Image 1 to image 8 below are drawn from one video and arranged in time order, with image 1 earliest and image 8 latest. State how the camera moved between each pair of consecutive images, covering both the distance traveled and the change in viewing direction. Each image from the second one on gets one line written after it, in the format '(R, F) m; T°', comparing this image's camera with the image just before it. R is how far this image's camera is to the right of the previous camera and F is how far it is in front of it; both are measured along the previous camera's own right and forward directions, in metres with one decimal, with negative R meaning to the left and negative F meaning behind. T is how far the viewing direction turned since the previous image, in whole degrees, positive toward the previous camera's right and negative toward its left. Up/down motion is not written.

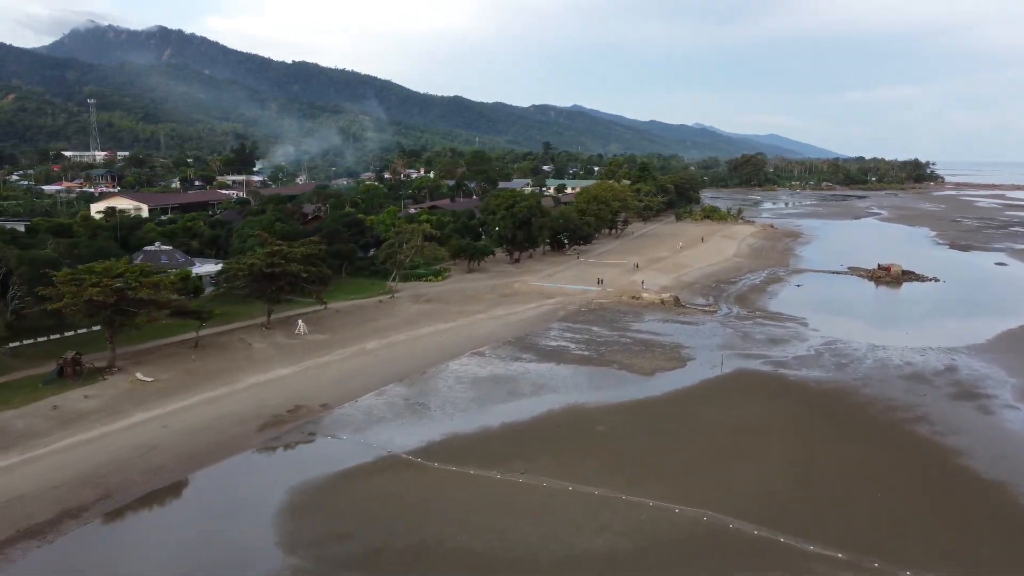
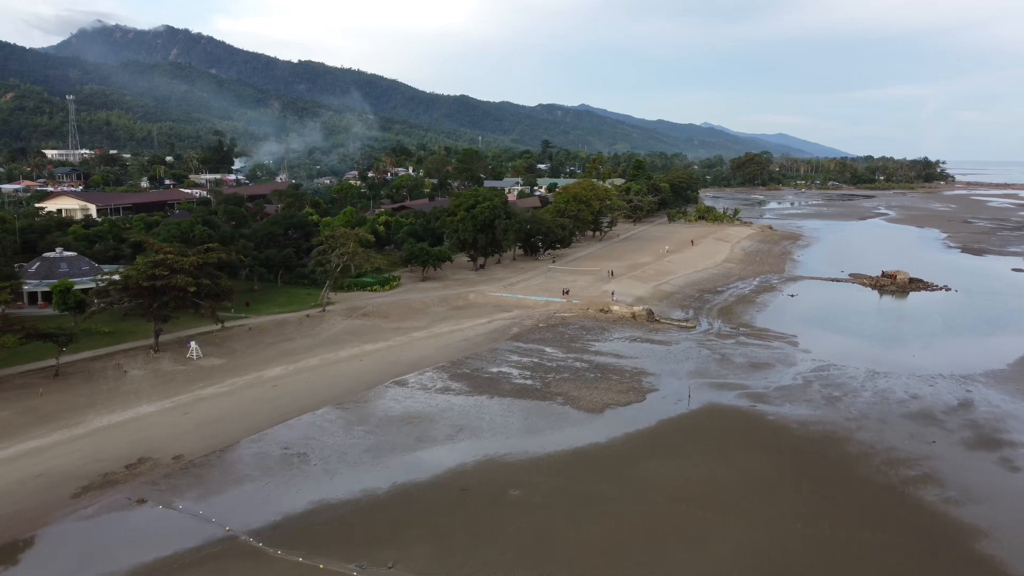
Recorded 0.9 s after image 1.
(+2.9, +5.5) m; -1°
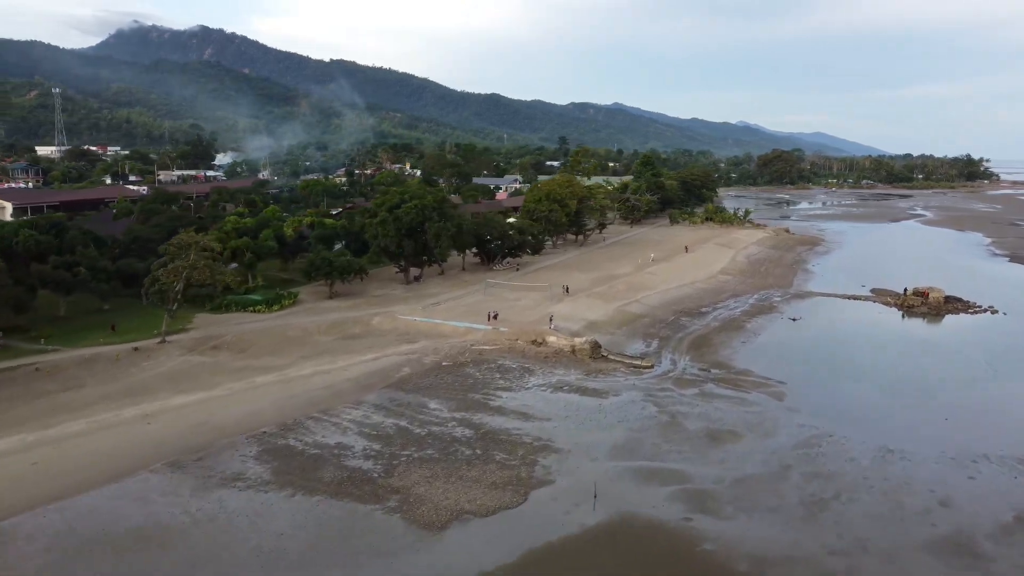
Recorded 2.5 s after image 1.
(+5.1, +9.5) m; -2°
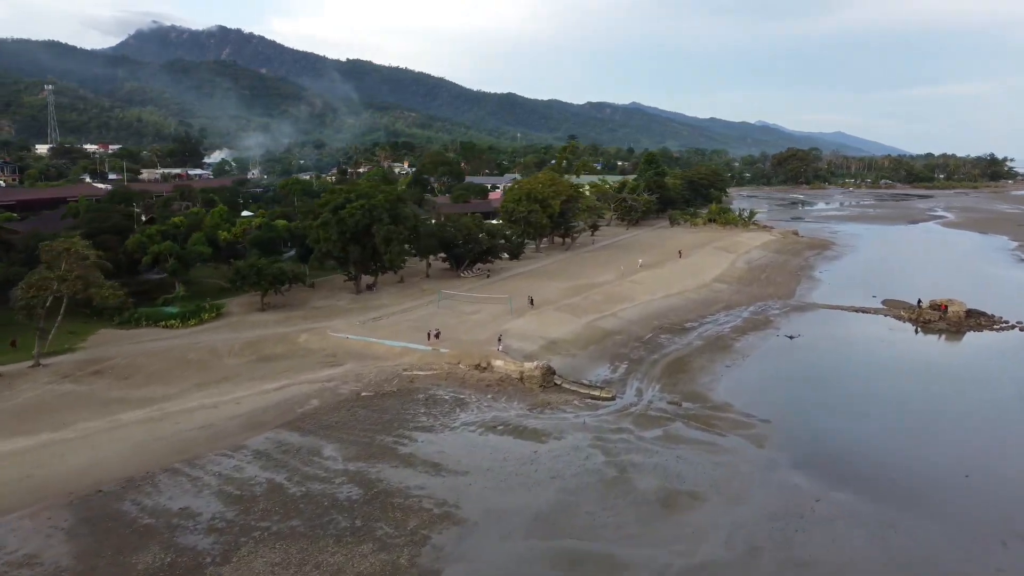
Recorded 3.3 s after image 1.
(+2.6, +4.7) m; -1°
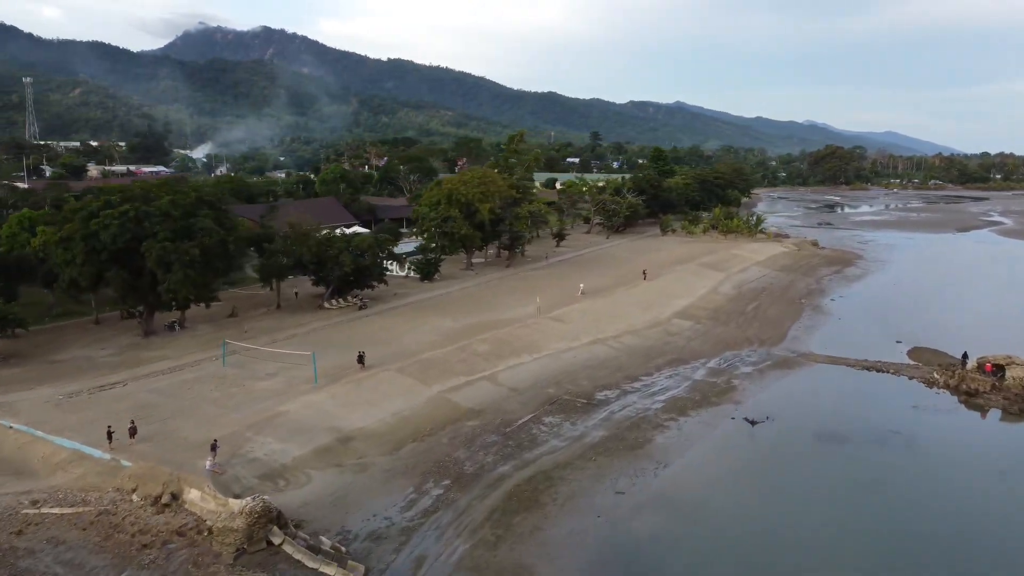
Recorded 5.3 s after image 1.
(+6.5, +11.9) m; -3°
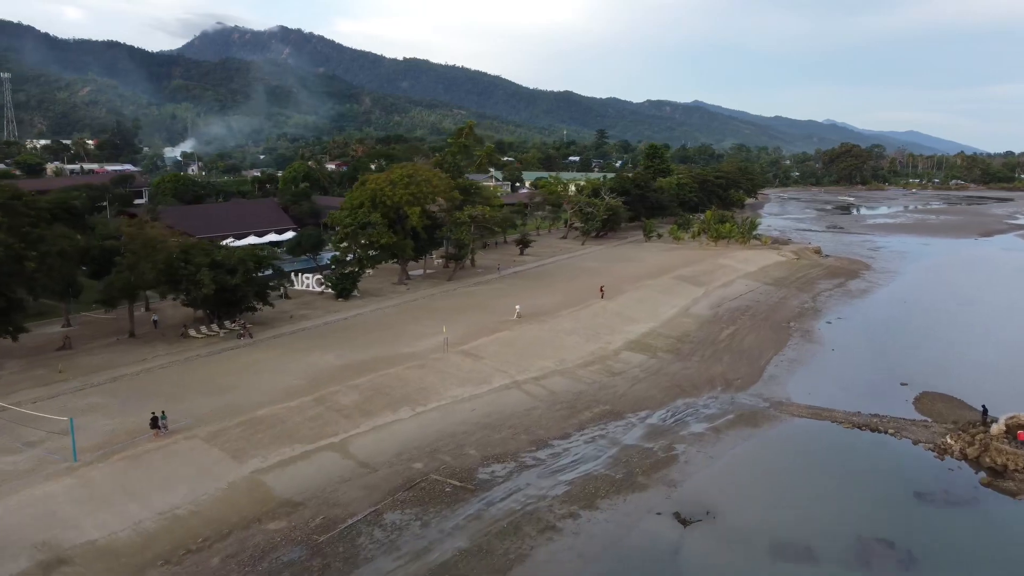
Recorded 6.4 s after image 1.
(+3.6, +6.3) m; -1°
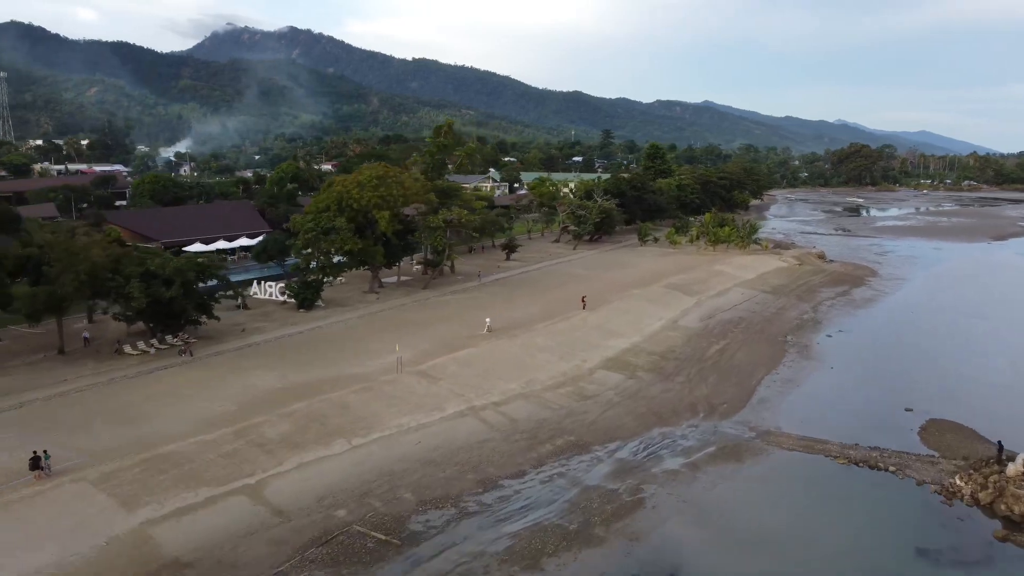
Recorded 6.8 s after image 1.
(+1.4, +2.4) m; -1°
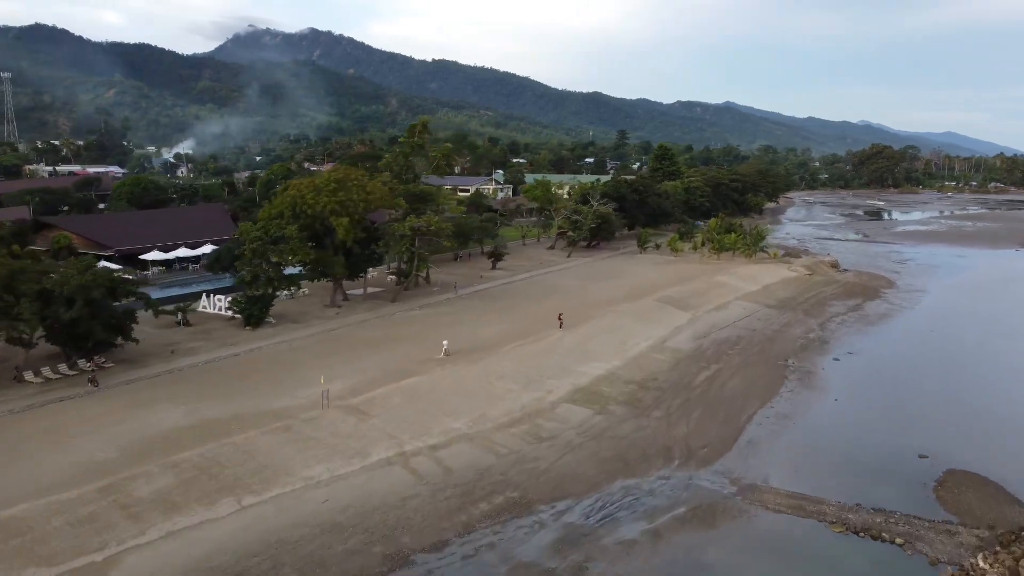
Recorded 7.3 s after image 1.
(+1.8, +3.1) m; -1°
